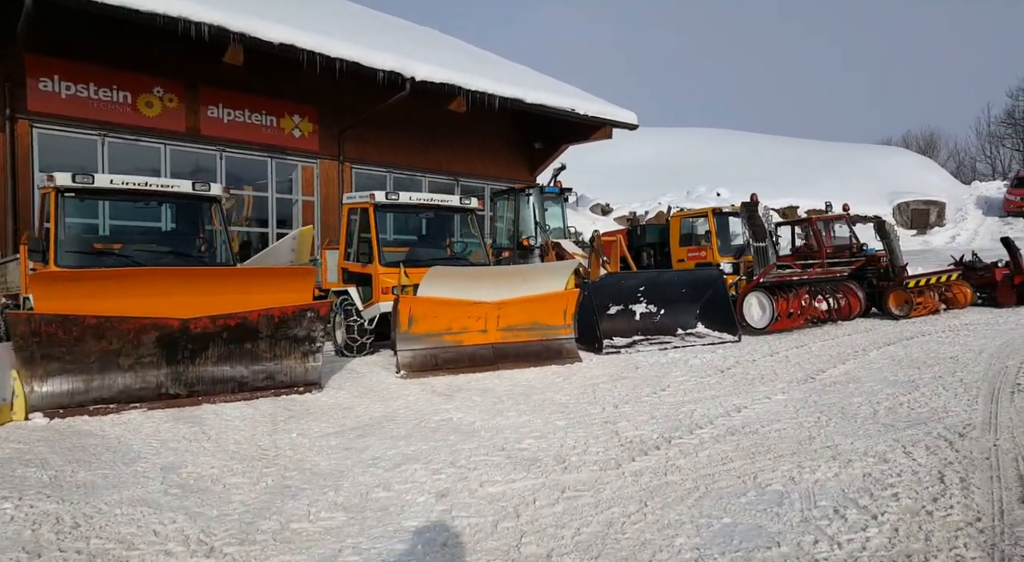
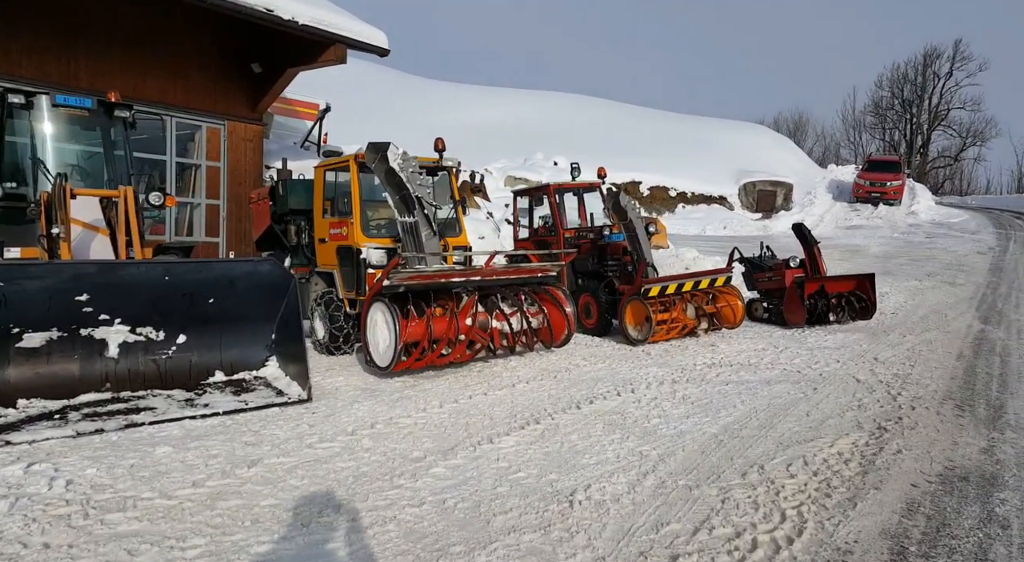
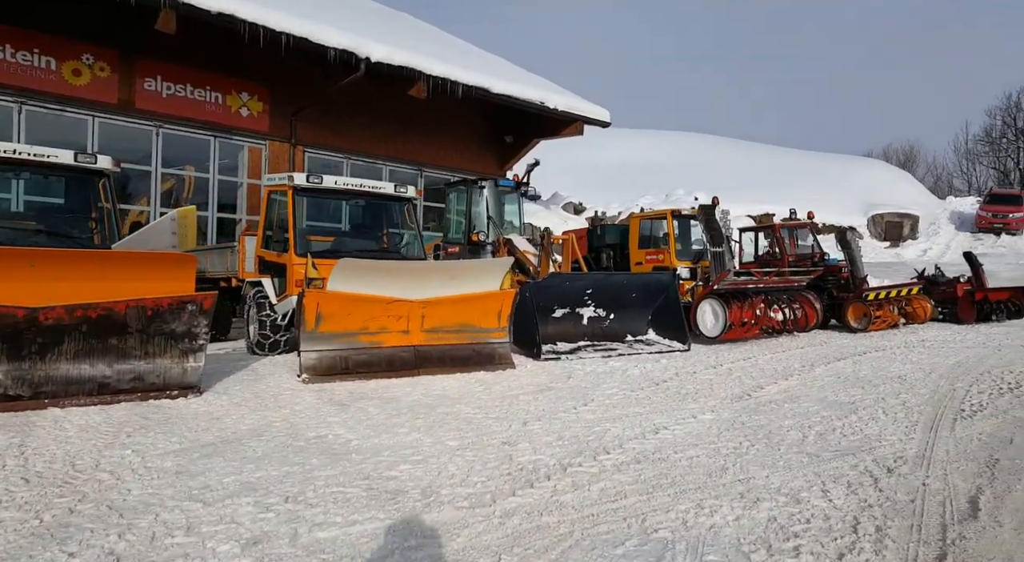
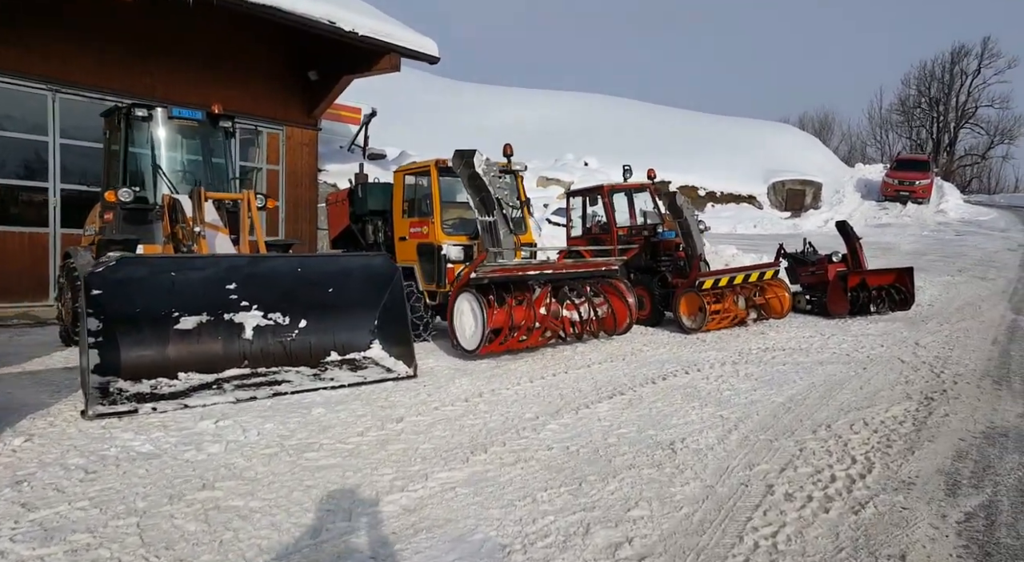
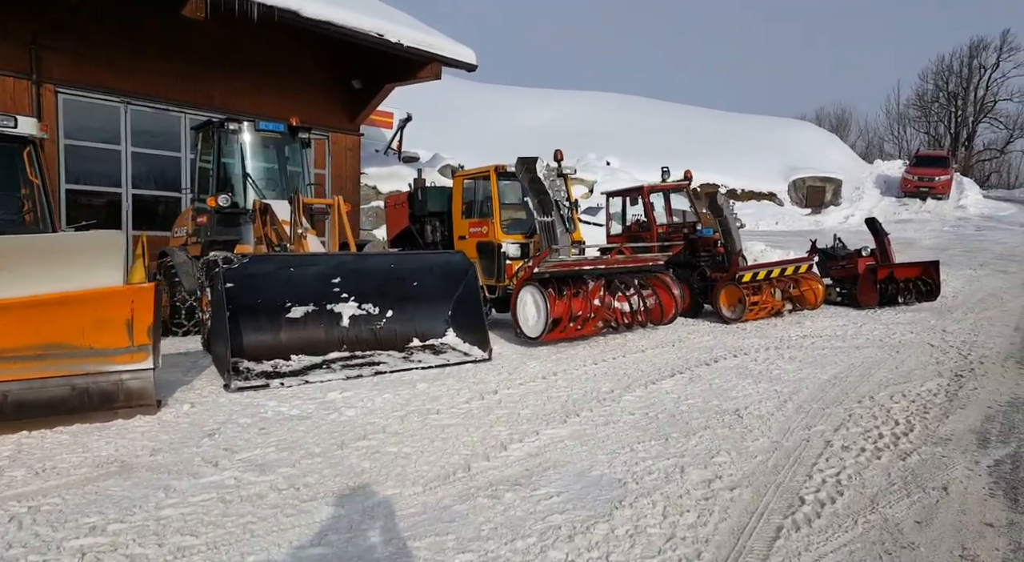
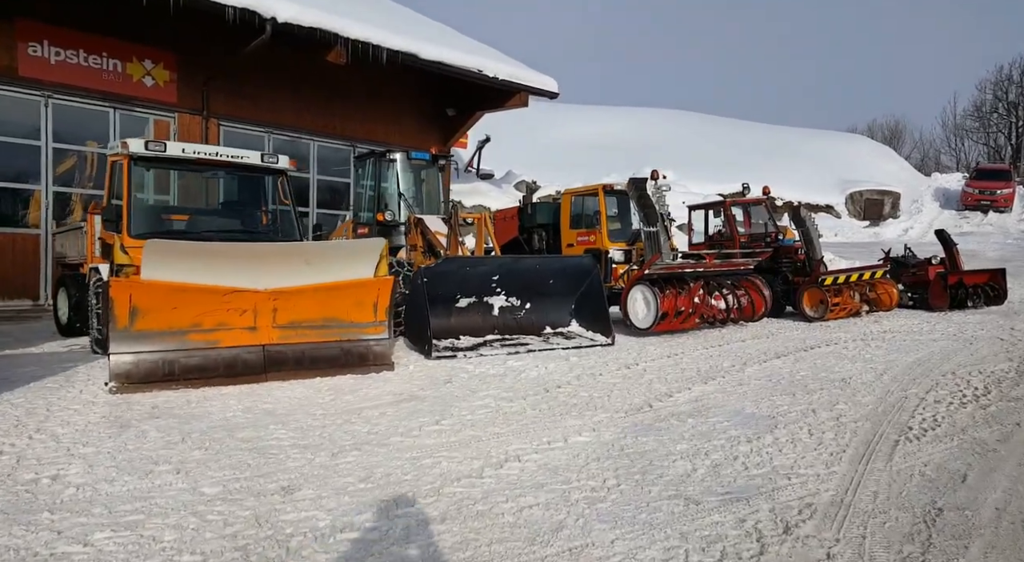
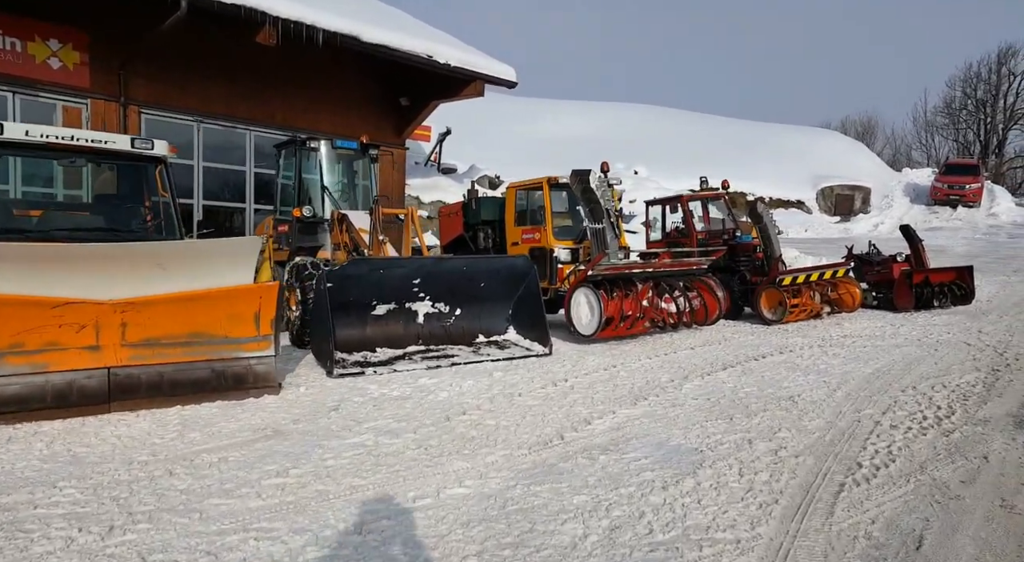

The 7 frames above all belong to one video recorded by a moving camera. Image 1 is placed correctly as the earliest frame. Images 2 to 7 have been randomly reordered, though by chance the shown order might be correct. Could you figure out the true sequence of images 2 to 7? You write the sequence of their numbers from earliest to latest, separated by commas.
3, 6, 7, 5, 4, 2
